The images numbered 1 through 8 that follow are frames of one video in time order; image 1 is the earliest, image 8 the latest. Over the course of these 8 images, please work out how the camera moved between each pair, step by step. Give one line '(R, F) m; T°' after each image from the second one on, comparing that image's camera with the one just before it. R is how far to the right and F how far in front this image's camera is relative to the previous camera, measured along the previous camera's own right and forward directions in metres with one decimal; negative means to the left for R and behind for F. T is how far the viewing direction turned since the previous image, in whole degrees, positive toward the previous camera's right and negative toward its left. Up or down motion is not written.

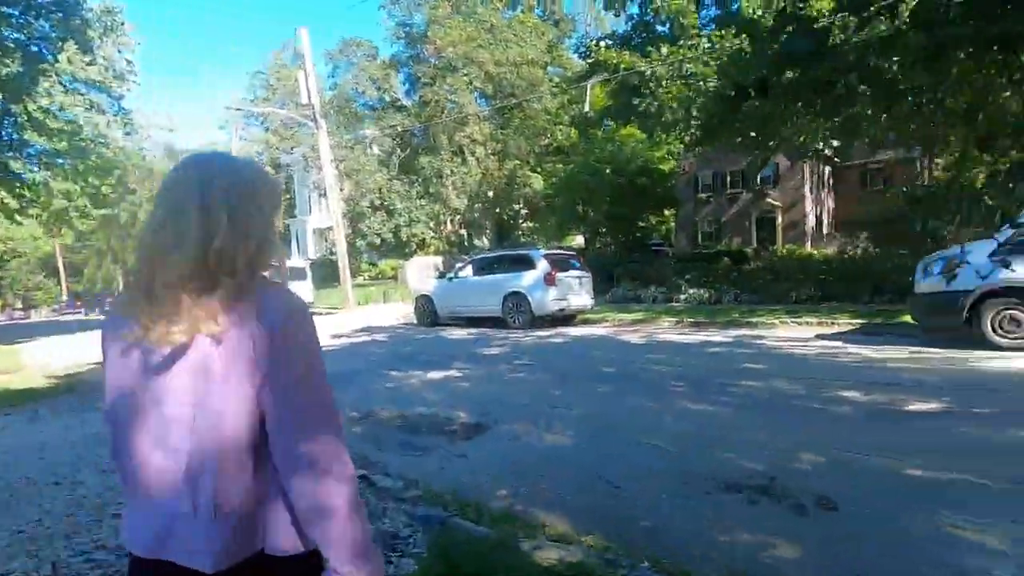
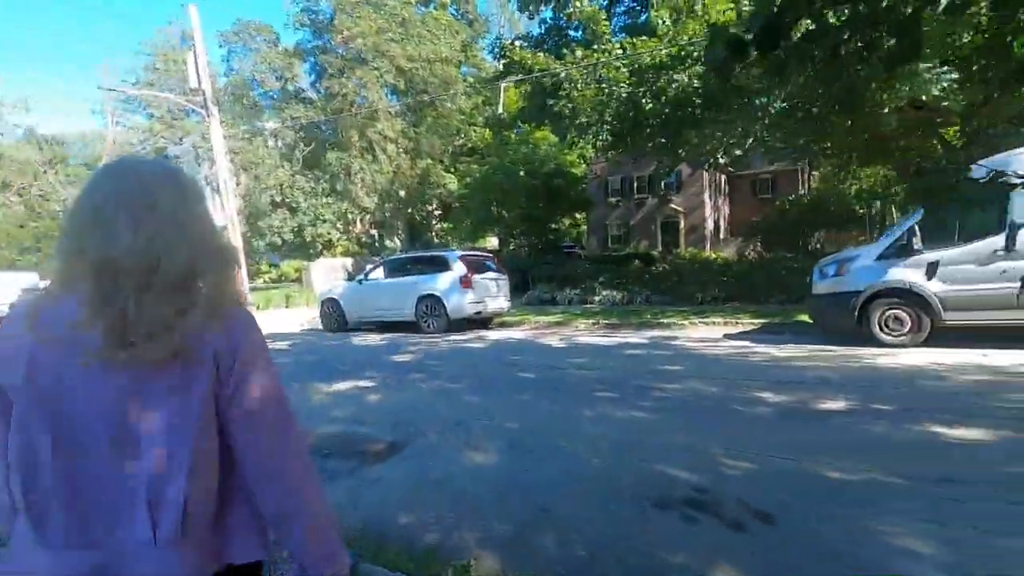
(0.0, +0.5) m; +9°
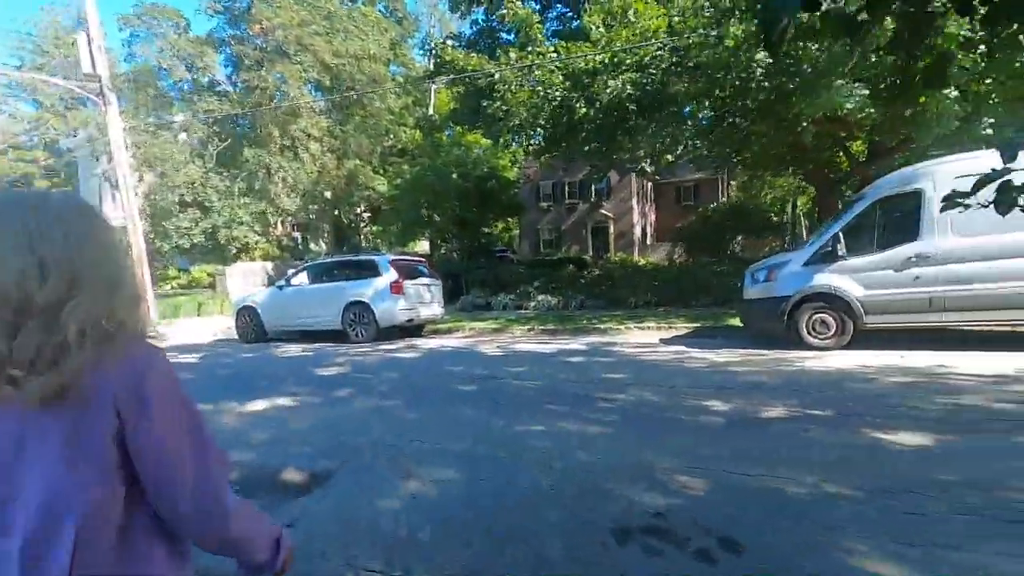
(-0.1, +0.5) m; +7°
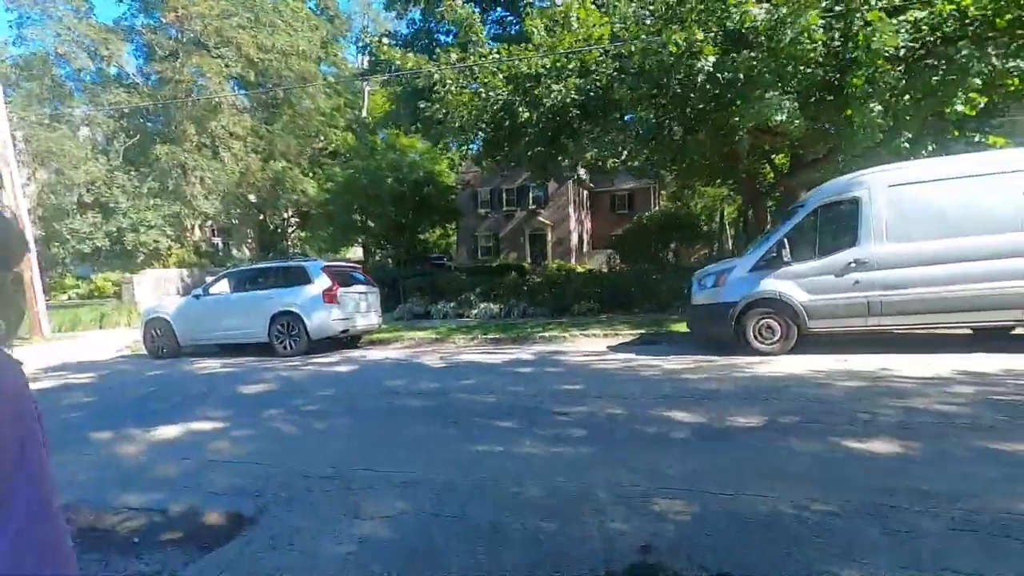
(-0.2, +0.5) m; +7°
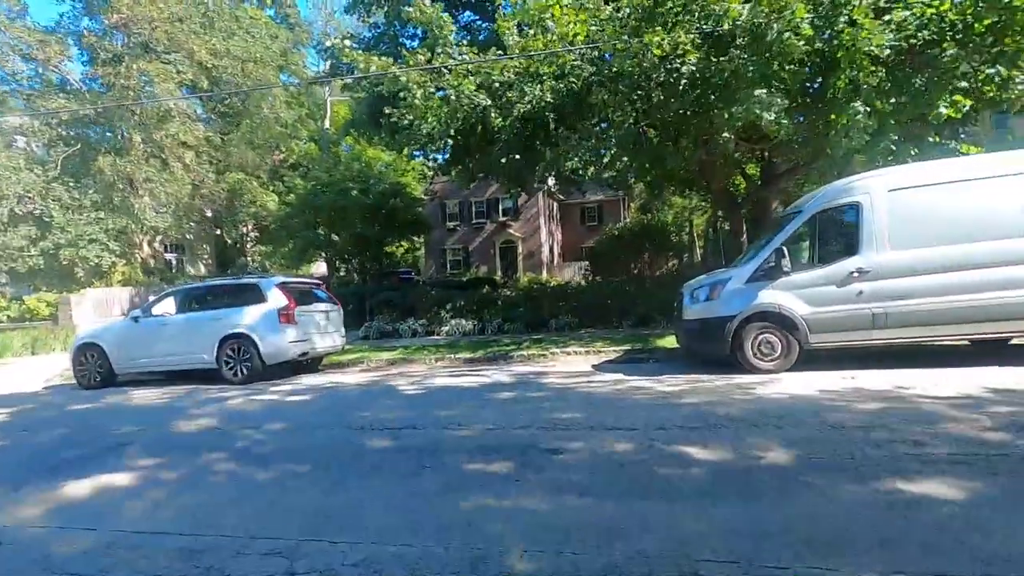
(-0.2, +0.9) m; +3°
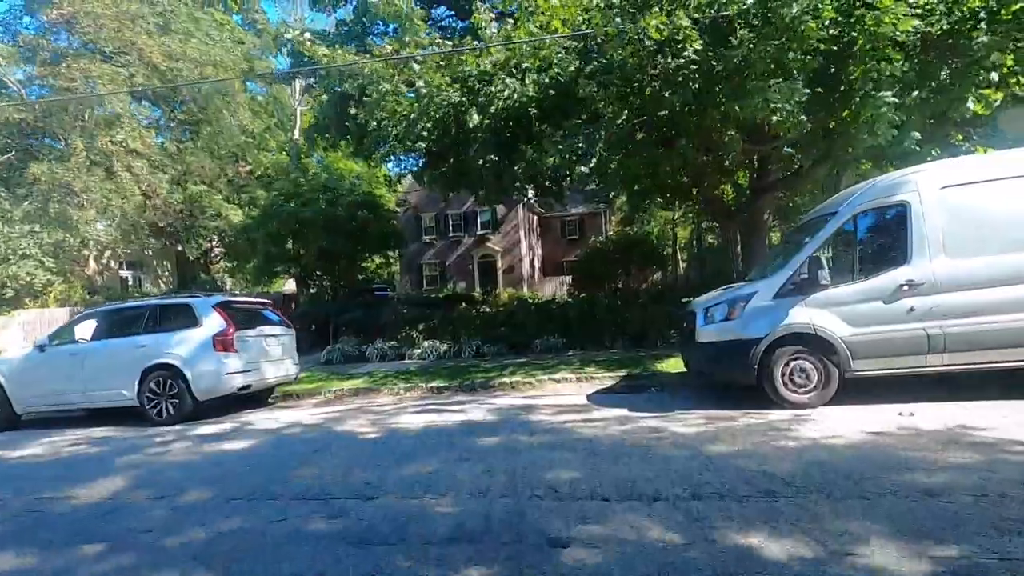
(0.0, +1.6) m; +2°
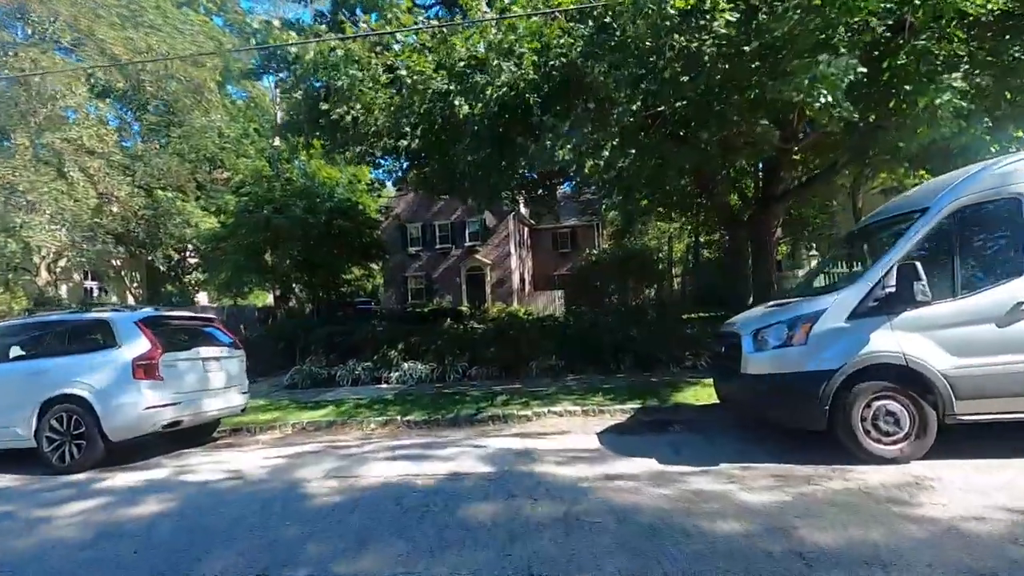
(-0.1, +1.8) m; +1°
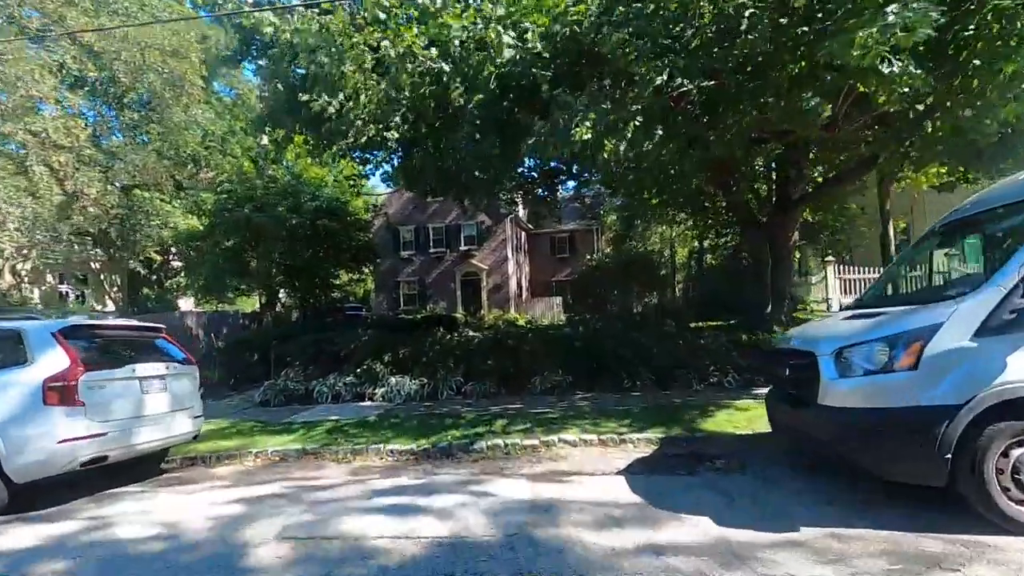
(-0.1, +1.5) m; +1°
